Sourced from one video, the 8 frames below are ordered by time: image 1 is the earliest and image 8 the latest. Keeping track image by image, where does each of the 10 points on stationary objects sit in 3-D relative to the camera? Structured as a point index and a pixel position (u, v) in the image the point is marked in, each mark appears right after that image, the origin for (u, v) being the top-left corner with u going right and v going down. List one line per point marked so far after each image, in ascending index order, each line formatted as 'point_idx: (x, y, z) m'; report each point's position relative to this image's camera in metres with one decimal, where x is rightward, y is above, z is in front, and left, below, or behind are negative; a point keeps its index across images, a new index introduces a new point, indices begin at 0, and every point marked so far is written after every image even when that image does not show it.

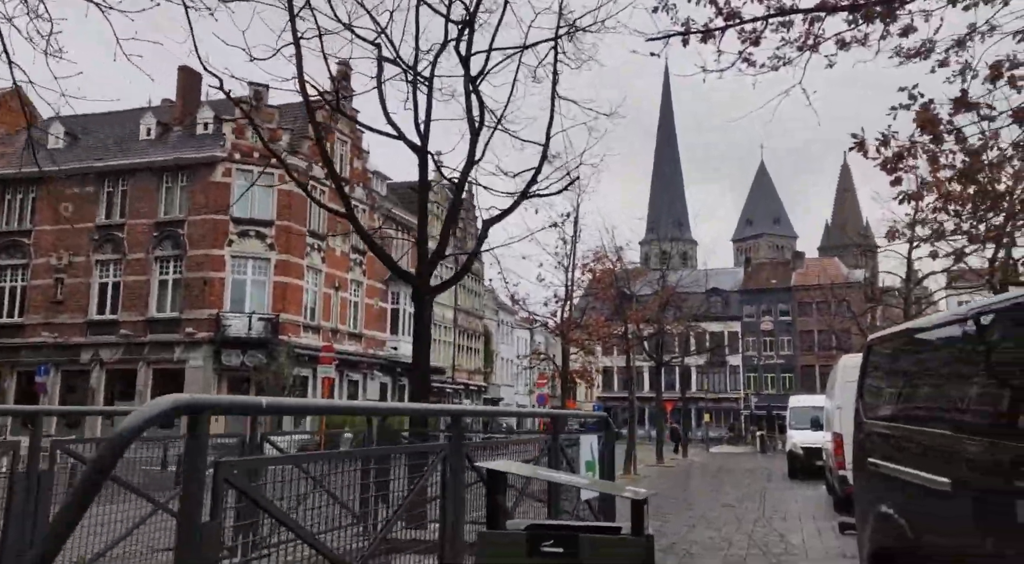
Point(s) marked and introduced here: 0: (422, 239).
0: (-1.1, +0.5, +9.6) m
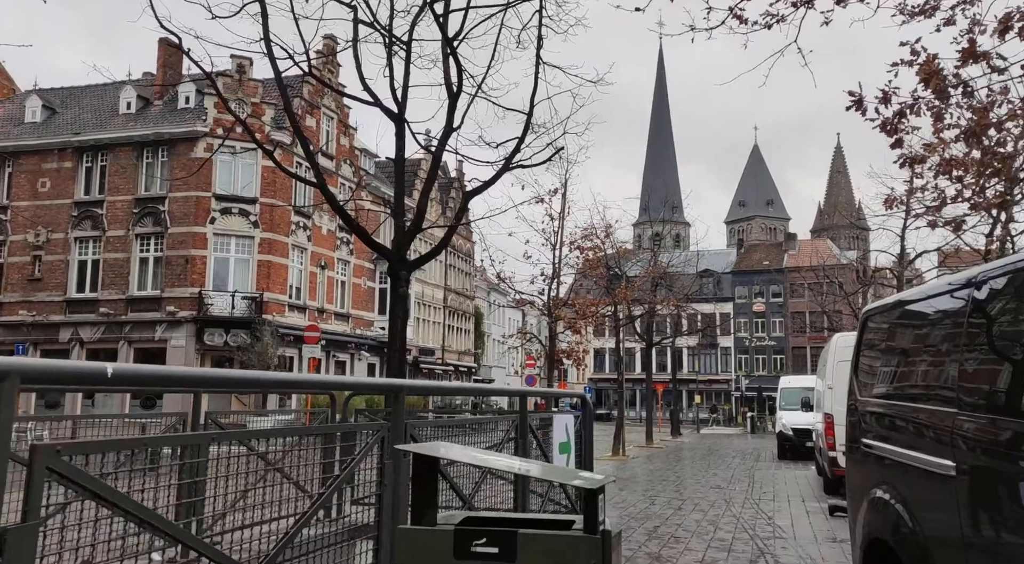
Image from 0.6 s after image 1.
0: (-1.3, +0.8, +9.2) m
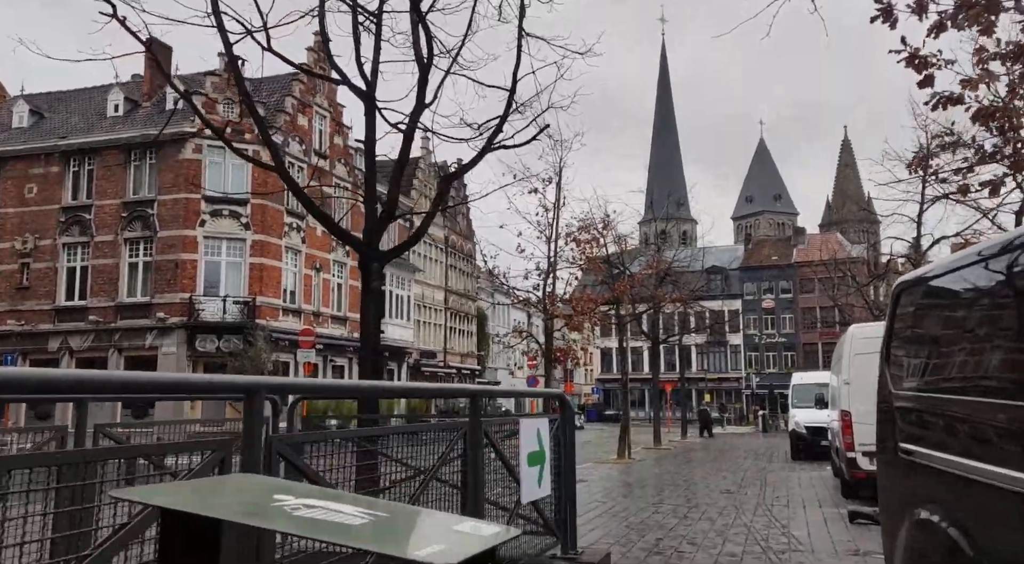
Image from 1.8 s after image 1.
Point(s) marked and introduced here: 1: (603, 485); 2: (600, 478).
0: (-1.5, +0.9, +8.4) m
1: (+1.6, -3.5, +14.1) m
2: (+1.6, -3.7, +15.4) m
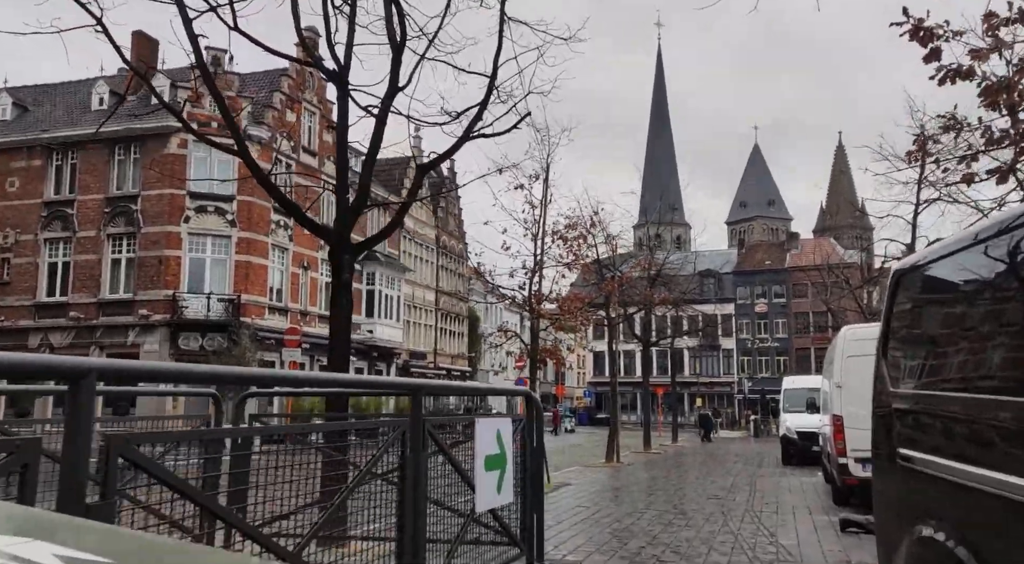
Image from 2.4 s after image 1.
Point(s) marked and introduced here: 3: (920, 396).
0: (-1.7, +0.9, +8.0) m
1: (+1.3, -3.5, +13.8) m
2: (+1.4, -3.7, +15.1) m
3: (+2.0, -0.6, +4.0) m
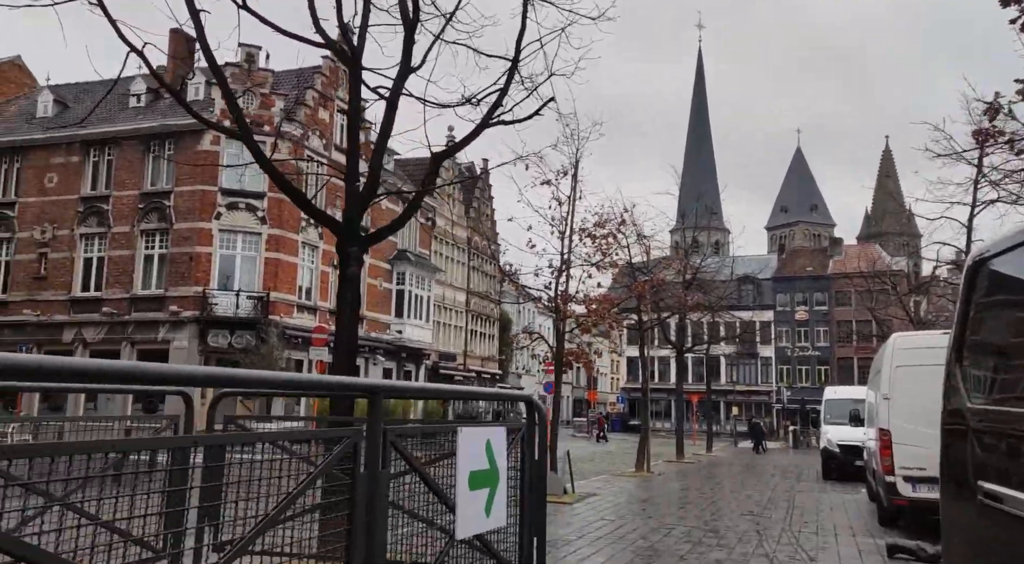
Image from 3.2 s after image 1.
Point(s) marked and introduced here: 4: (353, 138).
0: (-1.5, +1.0, +7.5) m
1: (+1.7, -3.5, +13.2) m
2: (+1.8, -3.7, +14.4) m
3: (+2.0, -0.5, +3.4) m
4: (-1.5, +1.4, +7.7) m
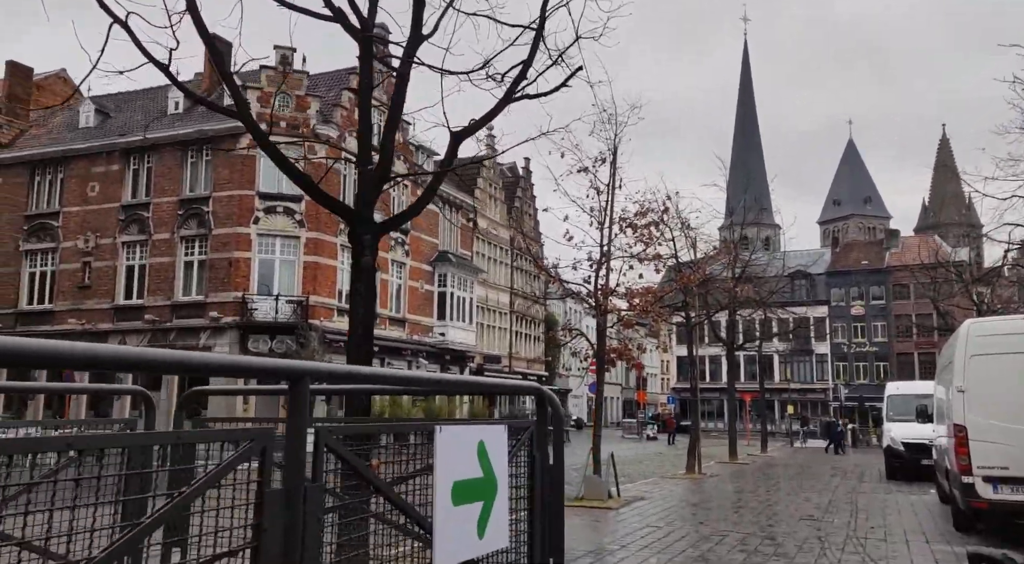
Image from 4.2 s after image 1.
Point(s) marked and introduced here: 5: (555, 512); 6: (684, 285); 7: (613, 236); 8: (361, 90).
0: (-1.3, +1.1, +7.0) m
1: (+2.3, -3.4, +12.4) m
2: (+2.5, -3.6, +13.7) m
3: (+2.0, -0.4, +2.6) m
4: (-1.3, +1.4, +7.2) m
5: (+0.2, -1.0, +3.5) m
6: (+4.0, -0.1, +18.7) m
7: (+1.6, +0.7, +13.3) m
8: (-1.3, +1.7, +7.2) m
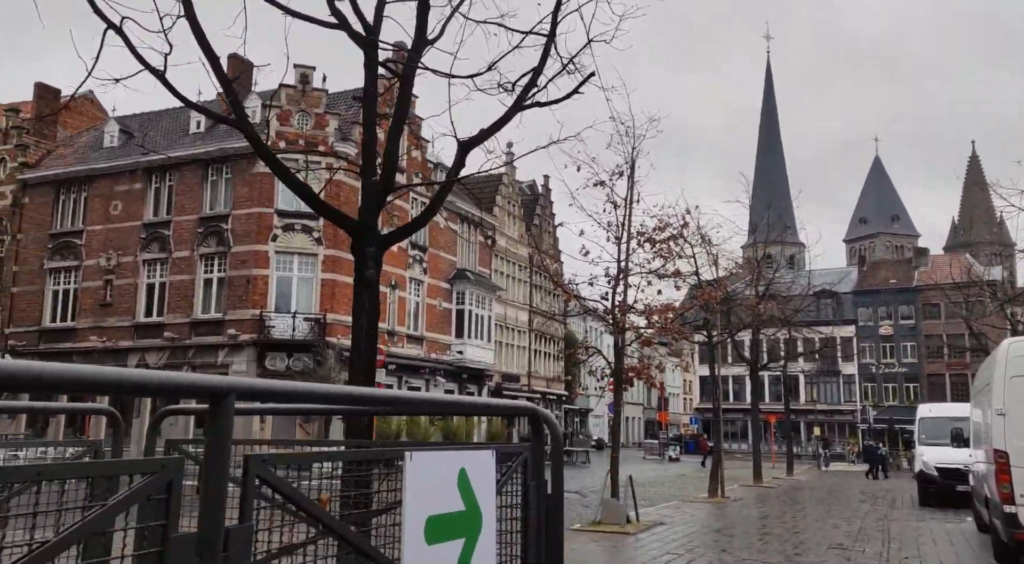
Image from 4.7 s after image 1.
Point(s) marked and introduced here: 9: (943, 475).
0: (-1.2, +1.0, +6.7) m
1: (+2.6, -3.6, +11.9) m
2: (+2.8, -3.9, +13.2) m
3: (+2.0, -0.4, +2.2) m
4: (-1.2, +1.3, +6.9) m
5: (+0.2, -1.0, +3.1) m
6: (+4.4, -0.5, +18.2) m
7: (+1.9, +0.5, +12.9) m
8: (-1.2, +1.6, +7.0) m
9: (+8.0, -3.6, +15.1) m
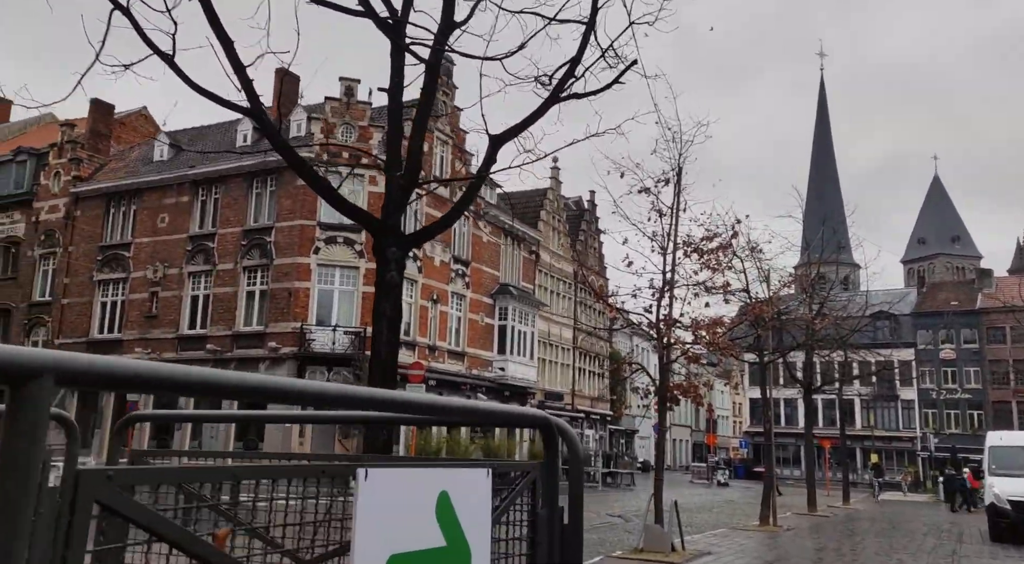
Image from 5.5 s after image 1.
0: (-1.0, +0.9, +6.3) m
1: (+3.1, -3.8, +11.2) m
2: (+3.3, -4.1, +12.4) m
3: (+1.9, -0.3, +1.6) m
4: (-0.9, +1.3, +6.5) m
5: (+0.2, -1.0, +2.6) m
6: (+5.3, -0.9, +17.4) m
7: (+2.5, +0.3, +12.3) m
8: (-0.9, +1.5, +6.6) m
9: (+8.7, -3.9, +14.0) m
